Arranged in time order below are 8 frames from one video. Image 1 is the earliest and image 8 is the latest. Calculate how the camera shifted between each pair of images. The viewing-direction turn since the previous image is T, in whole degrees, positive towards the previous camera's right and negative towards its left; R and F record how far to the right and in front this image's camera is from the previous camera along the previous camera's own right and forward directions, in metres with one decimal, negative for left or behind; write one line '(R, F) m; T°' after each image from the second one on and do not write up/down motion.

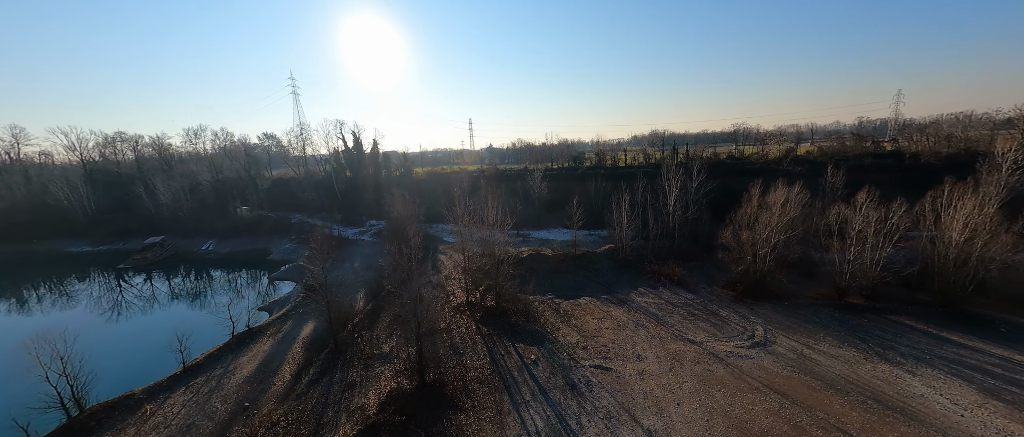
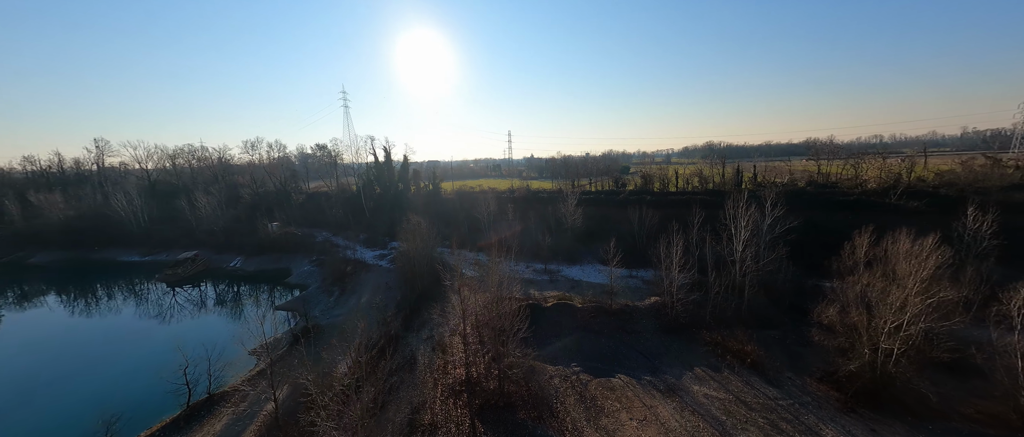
(+1.2, +4.5) m; -7°
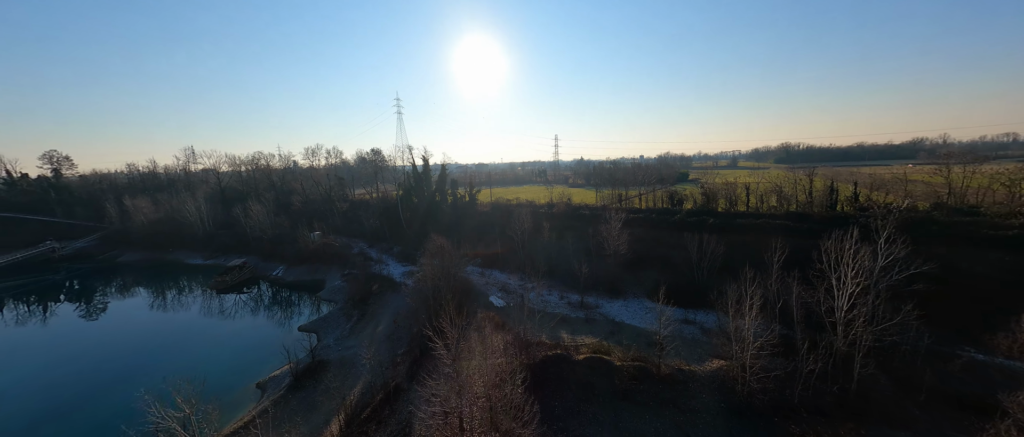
(+1.3, +3.7) m; -8°
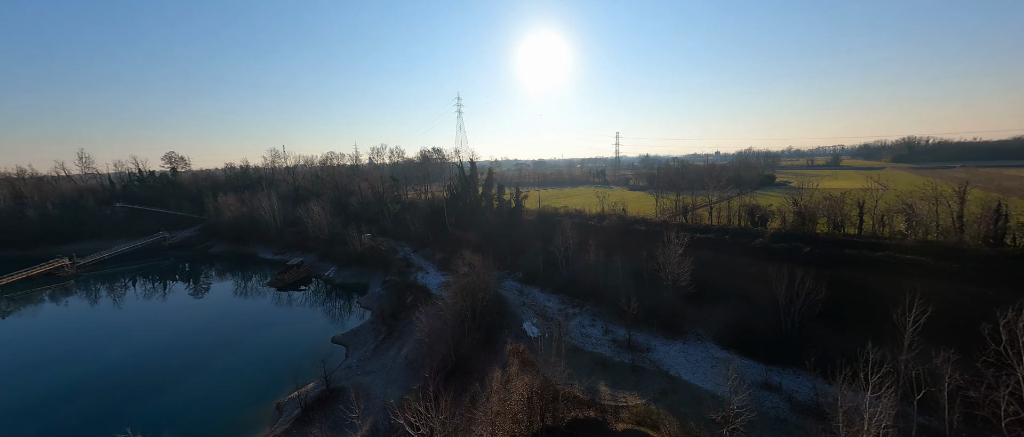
(+1.5, +3.4) m; -10°
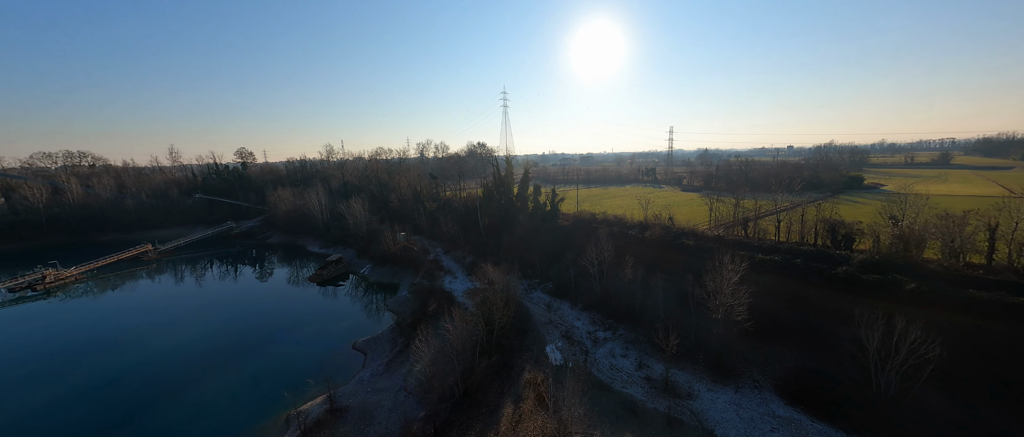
(+1.5, +2.5) m; -8°
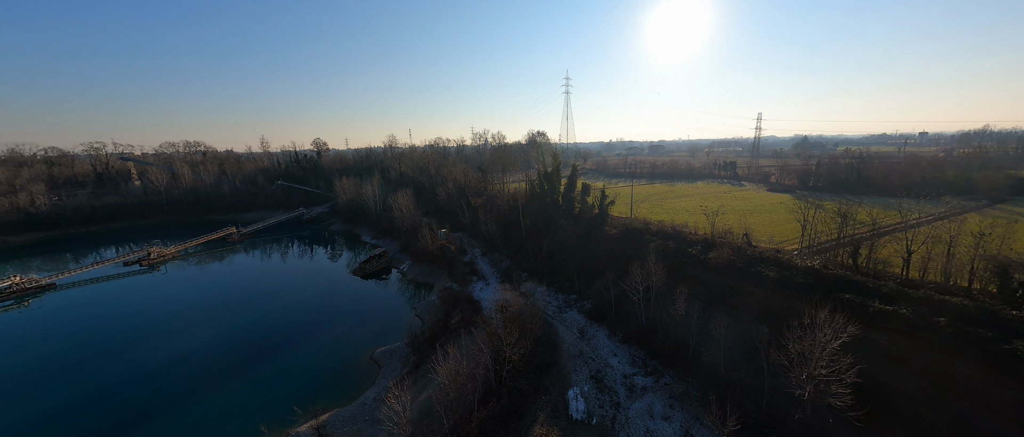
(+2.3, +3.9) m; -10°
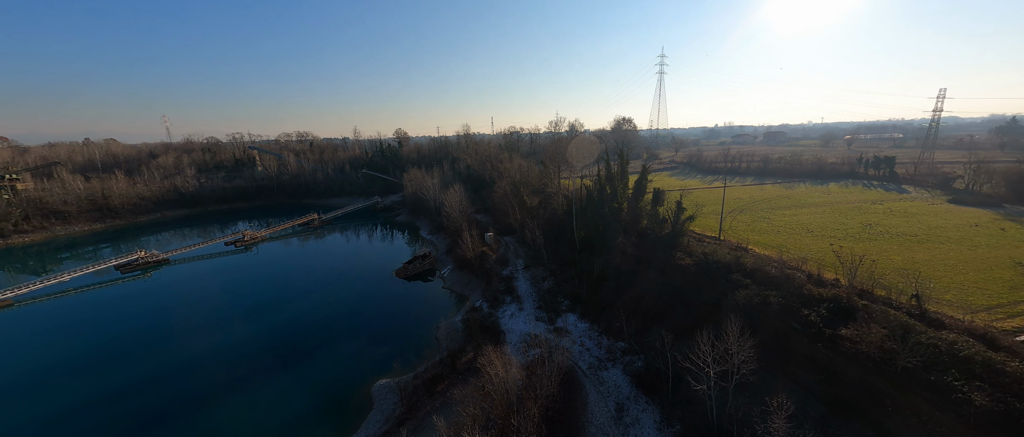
(+3.6, +6.8) m; -14°
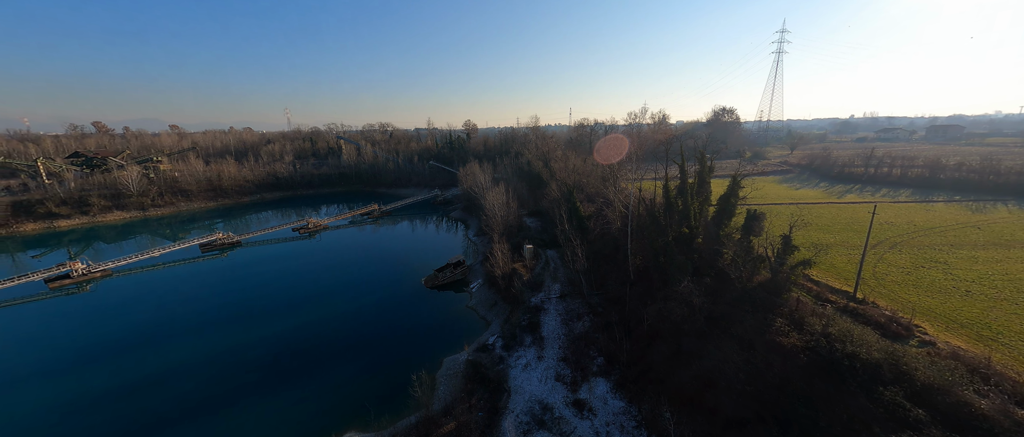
(+3.6, +7.2) m; -13°
